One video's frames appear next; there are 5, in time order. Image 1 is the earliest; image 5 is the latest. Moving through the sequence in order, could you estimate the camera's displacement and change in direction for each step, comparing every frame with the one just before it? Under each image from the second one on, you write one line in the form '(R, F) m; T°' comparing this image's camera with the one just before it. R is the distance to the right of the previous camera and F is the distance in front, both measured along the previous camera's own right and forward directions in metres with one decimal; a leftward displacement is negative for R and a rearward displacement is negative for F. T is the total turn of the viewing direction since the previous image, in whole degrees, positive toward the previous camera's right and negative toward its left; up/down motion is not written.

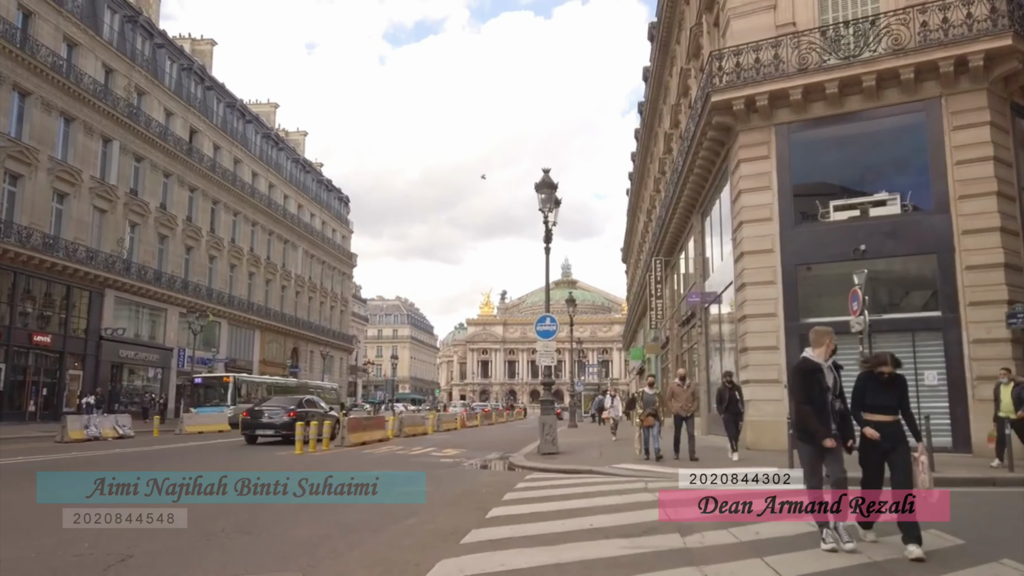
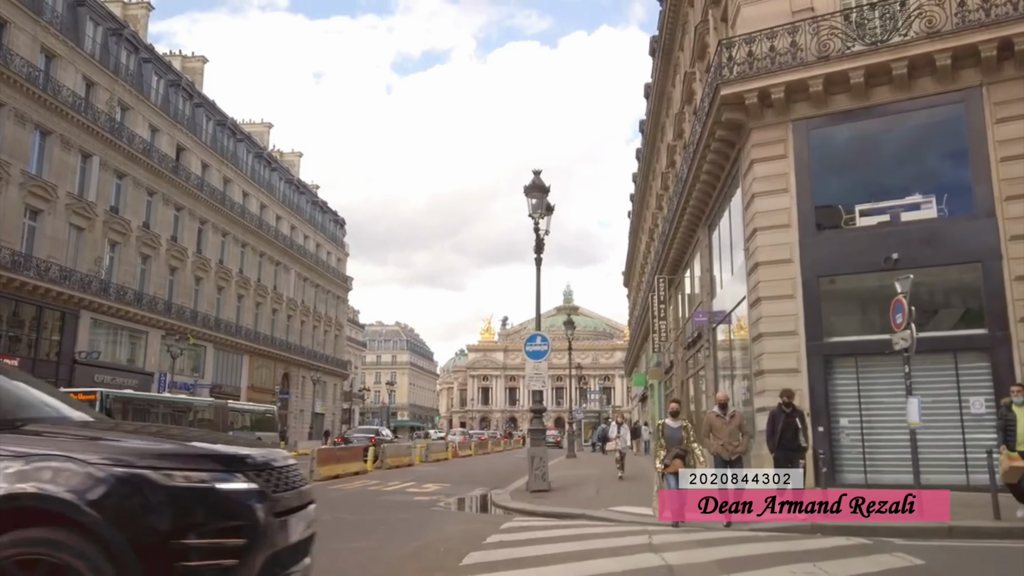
(+0.3, +1.8) m; 0°
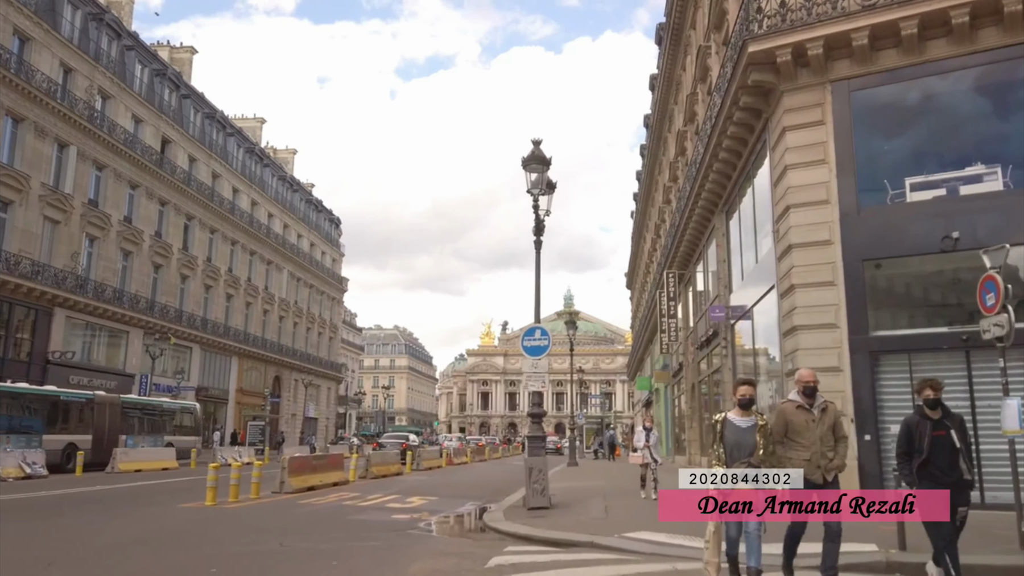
(+0.1, +1.9) m; 0°
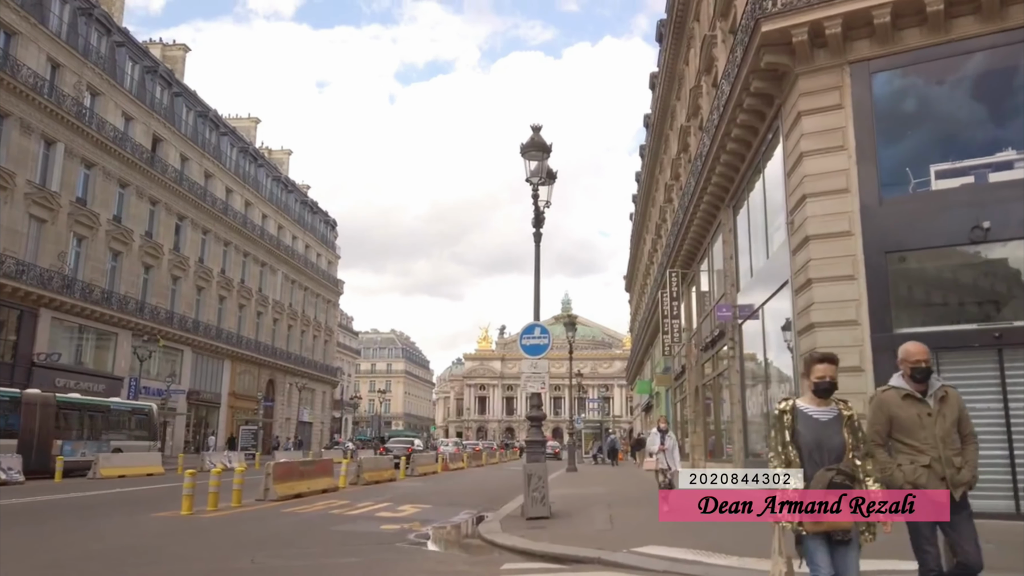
(0.0, +0.8) m; 0°
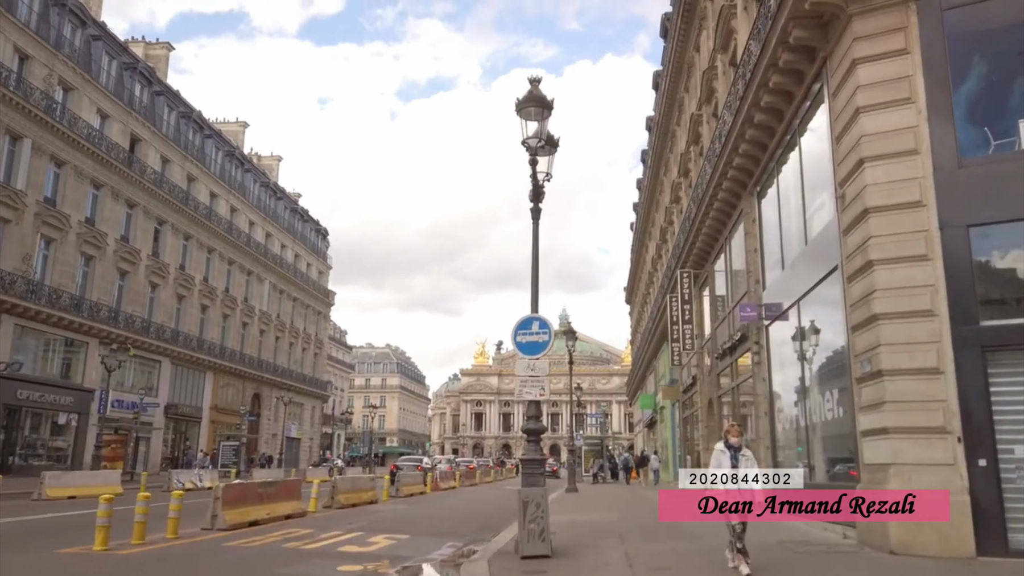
(+0.1, +2.2) m; 0°
